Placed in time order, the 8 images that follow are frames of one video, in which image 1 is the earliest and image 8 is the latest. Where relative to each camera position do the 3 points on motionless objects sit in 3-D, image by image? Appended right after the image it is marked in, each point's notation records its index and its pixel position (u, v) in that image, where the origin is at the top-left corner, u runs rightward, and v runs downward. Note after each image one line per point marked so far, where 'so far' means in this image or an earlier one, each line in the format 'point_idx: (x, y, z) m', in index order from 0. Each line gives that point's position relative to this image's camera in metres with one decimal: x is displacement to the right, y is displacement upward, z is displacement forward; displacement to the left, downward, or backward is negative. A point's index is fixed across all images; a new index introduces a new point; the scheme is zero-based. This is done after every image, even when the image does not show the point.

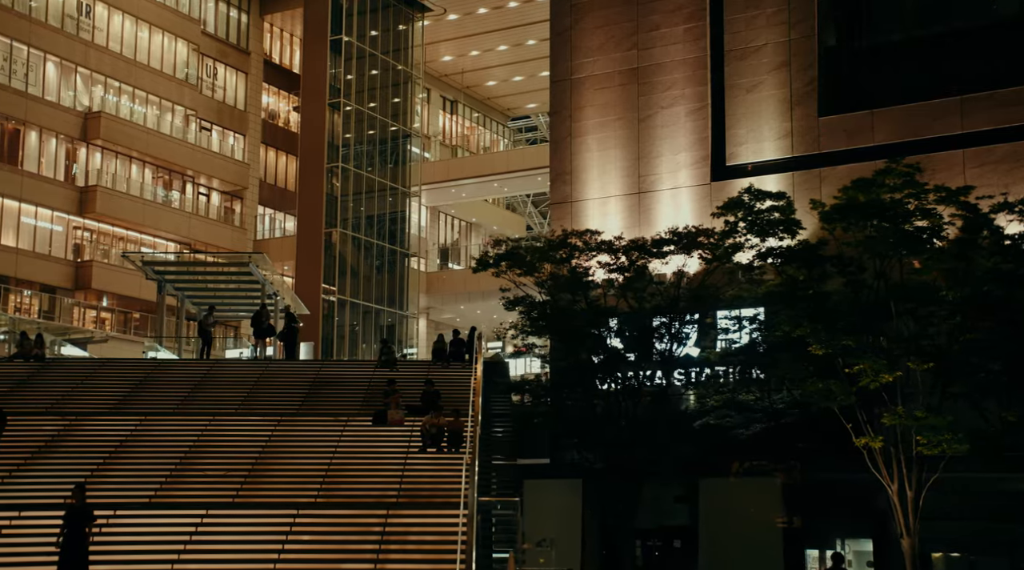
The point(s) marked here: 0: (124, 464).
0: (-5.7, -2.7, +17.9) m
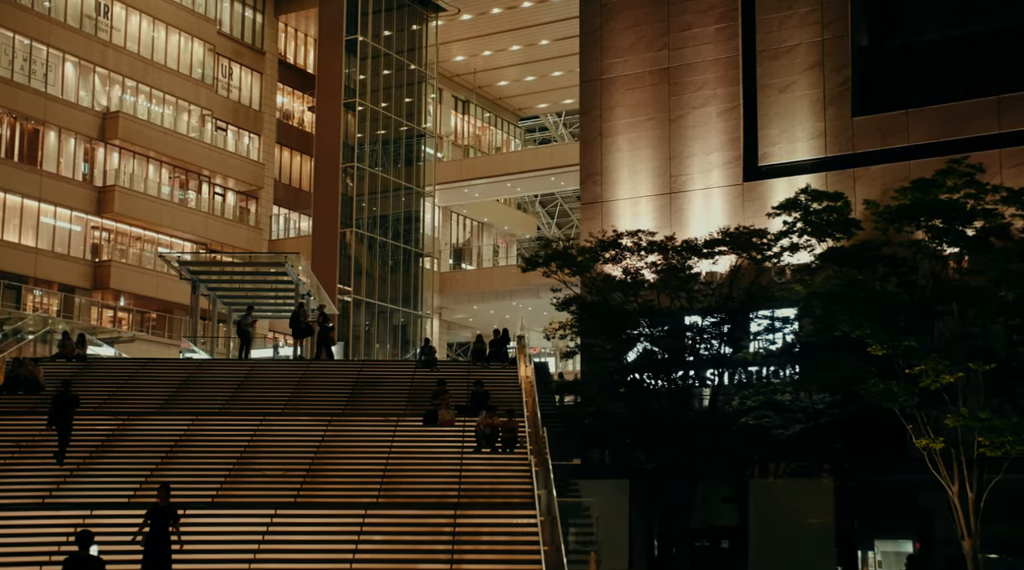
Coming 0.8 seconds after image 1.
0: (-4.9, -2.7, +18.0) m
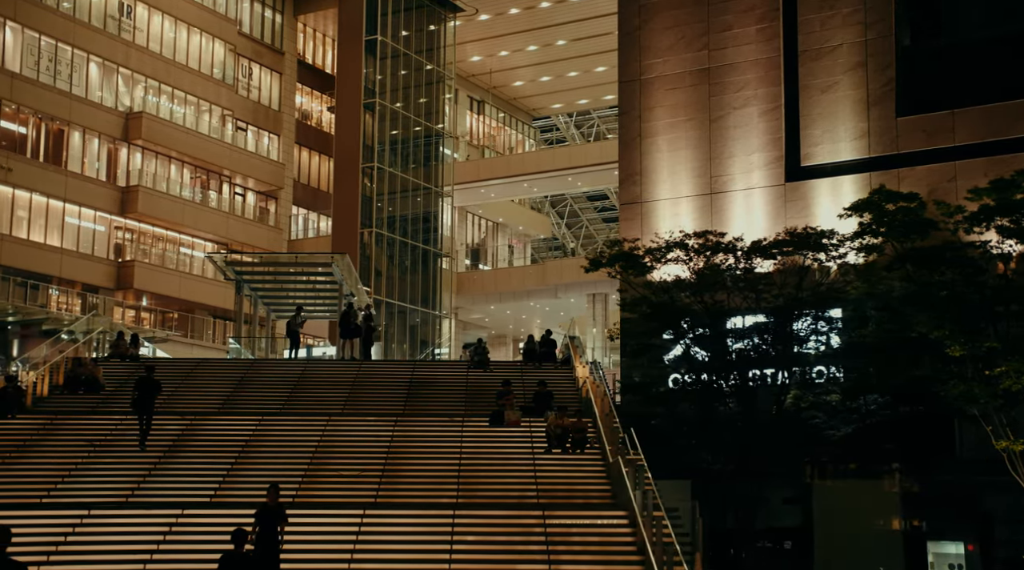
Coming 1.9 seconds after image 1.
0: (-3.8, -2.7, +18.0) m
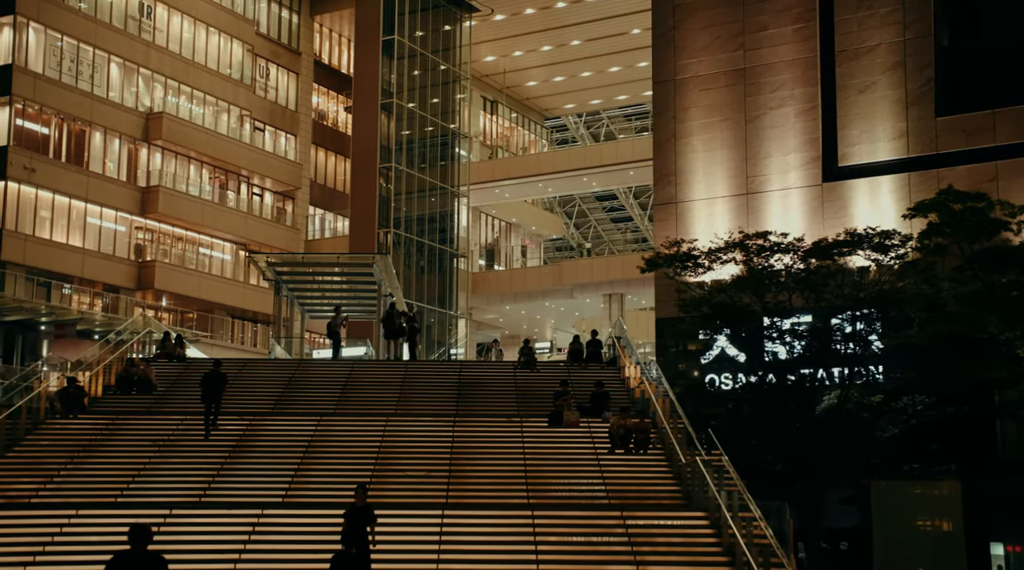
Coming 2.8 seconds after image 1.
0: (-2.8, -2.7, +18.0) m
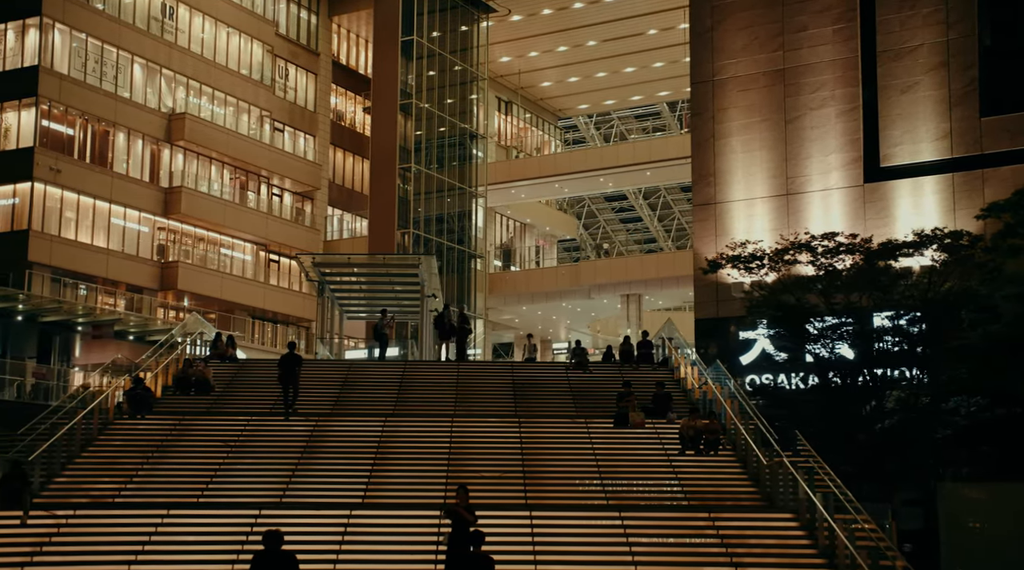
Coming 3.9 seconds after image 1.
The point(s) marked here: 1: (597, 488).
0: (-1.7, -2.7, +18.0) m
1: (+1.2, -2.8, +17.1) m
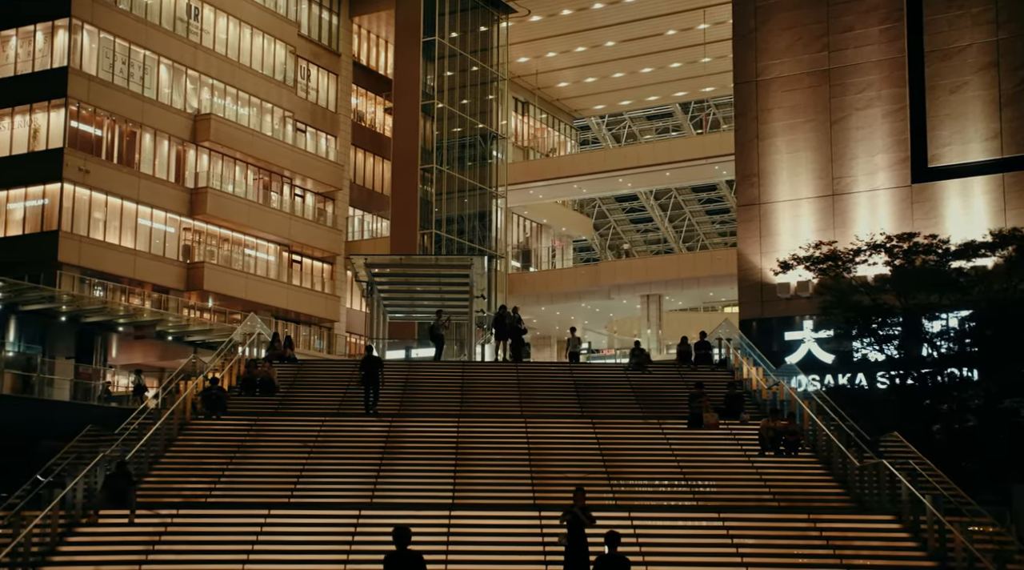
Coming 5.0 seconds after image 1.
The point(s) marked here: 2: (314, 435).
0: (-0.5, -2.7, +18.0) m
1: (+2.4, -2.9, +17.1) m
2: (-3.2, -2.4, +19.5) m
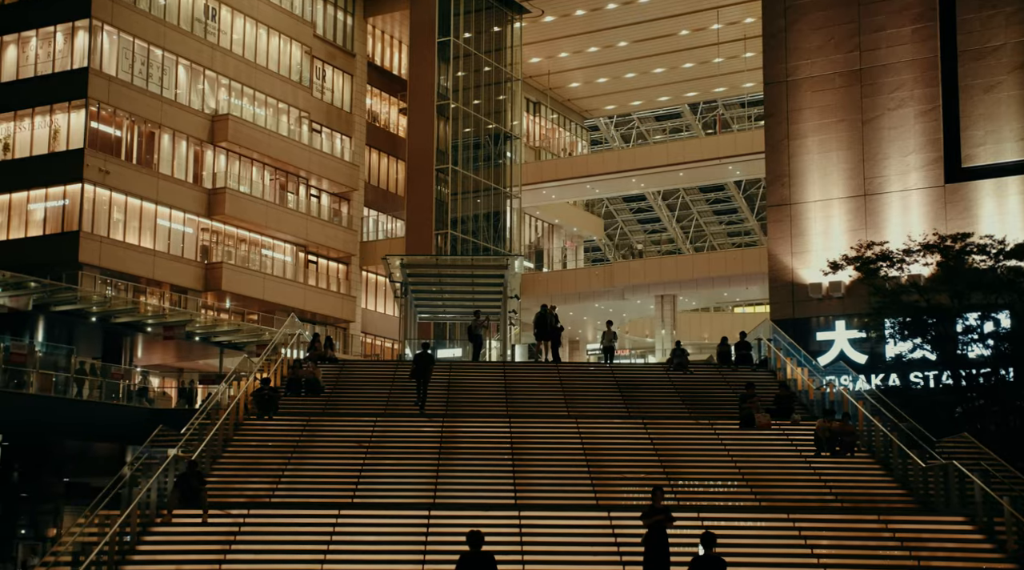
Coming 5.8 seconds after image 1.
0: (+0.4, -2.7, +18.0) m
1: (+3.2, -2.9, +17.1) m
2: (-2.3, -2.4, +19.5) m
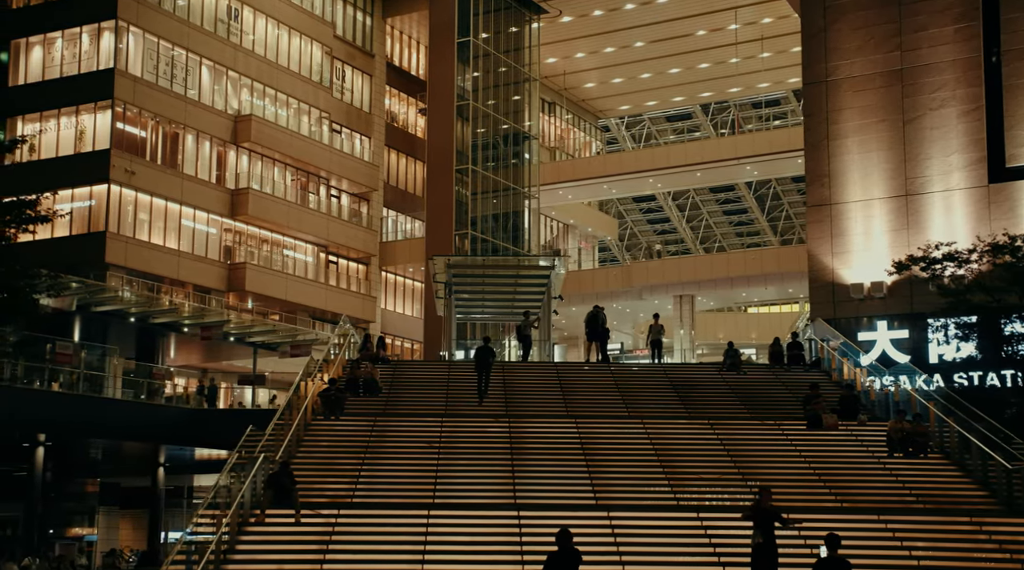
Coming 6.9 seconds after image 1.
0: (+1.5, -2.7, +18.0) m
1: (+4.3, -2.9, +17.0) m
2: (-1.2, -2.4, +19.5) m
